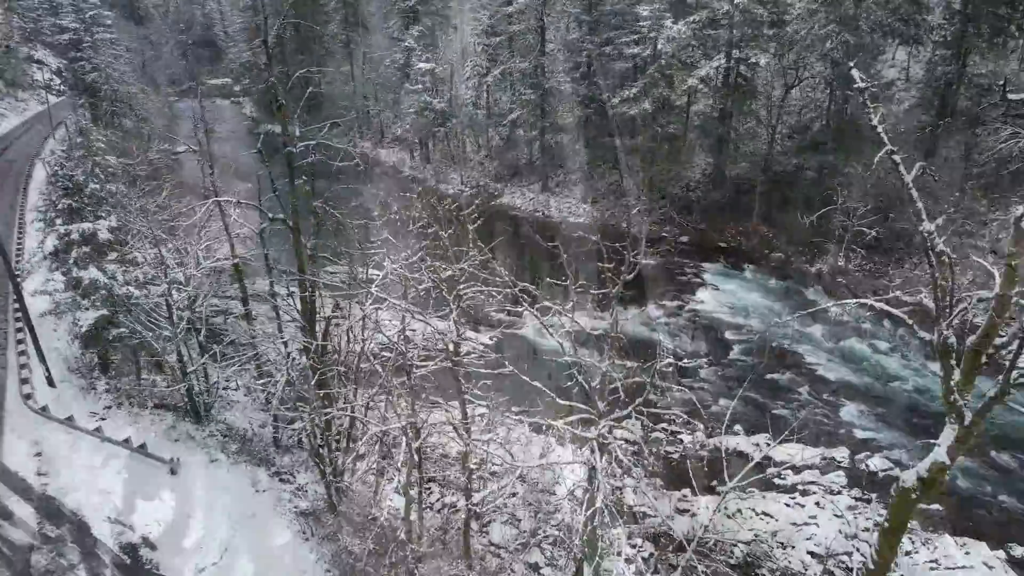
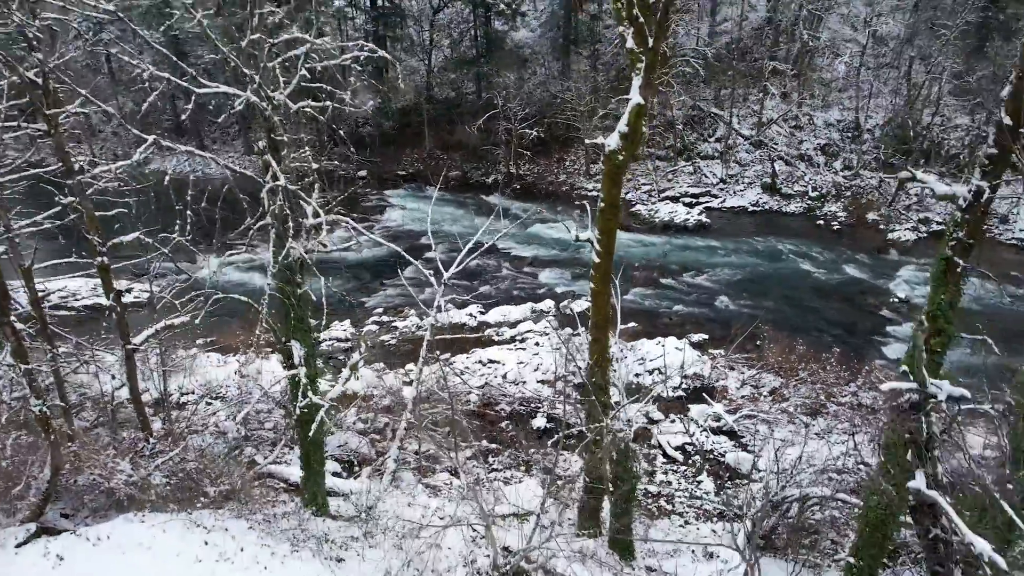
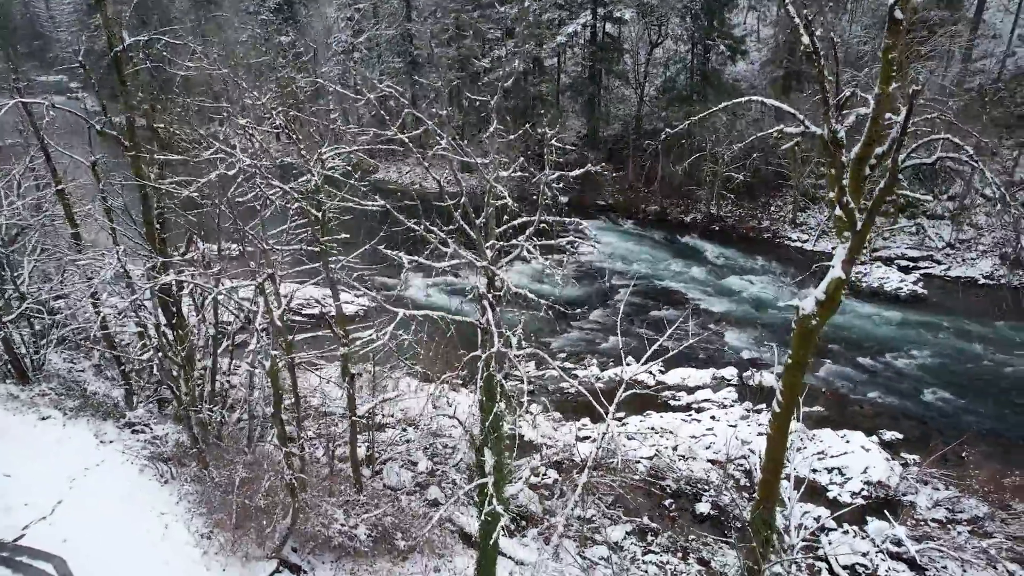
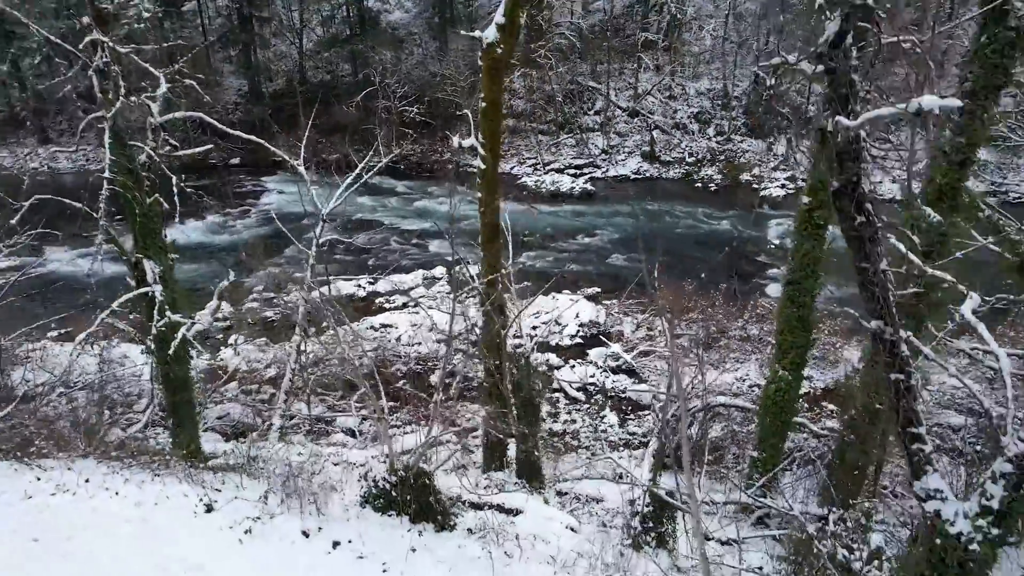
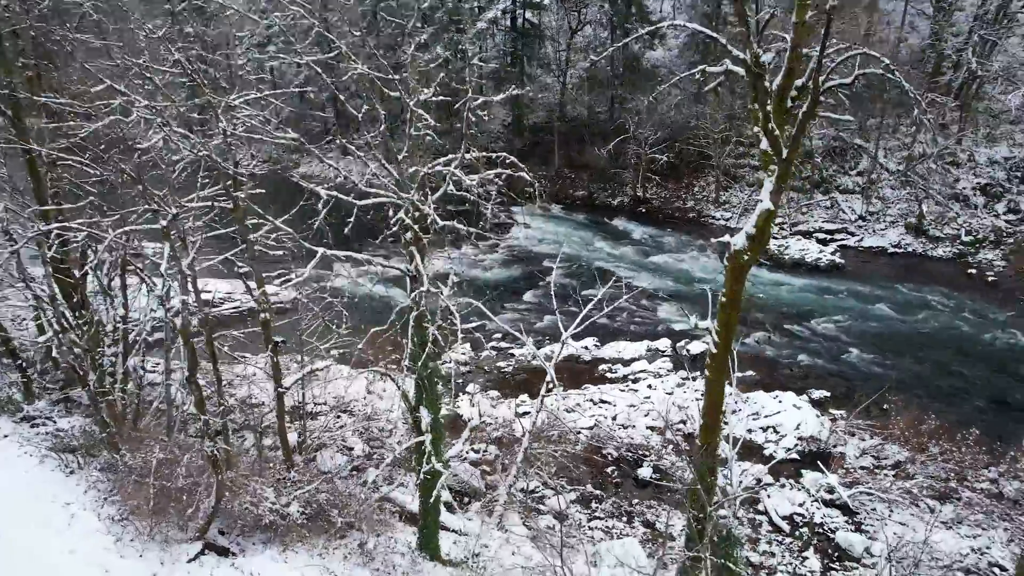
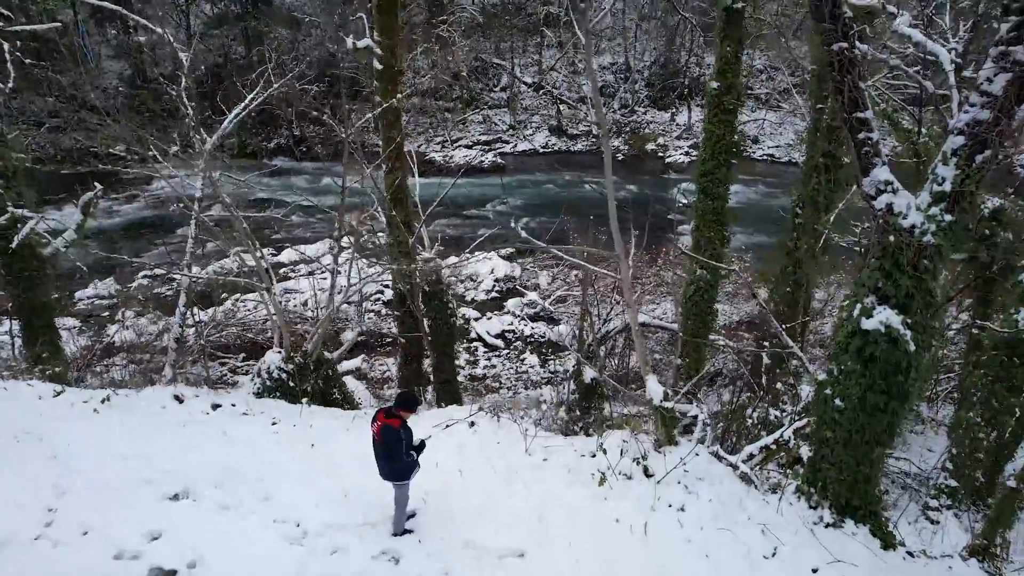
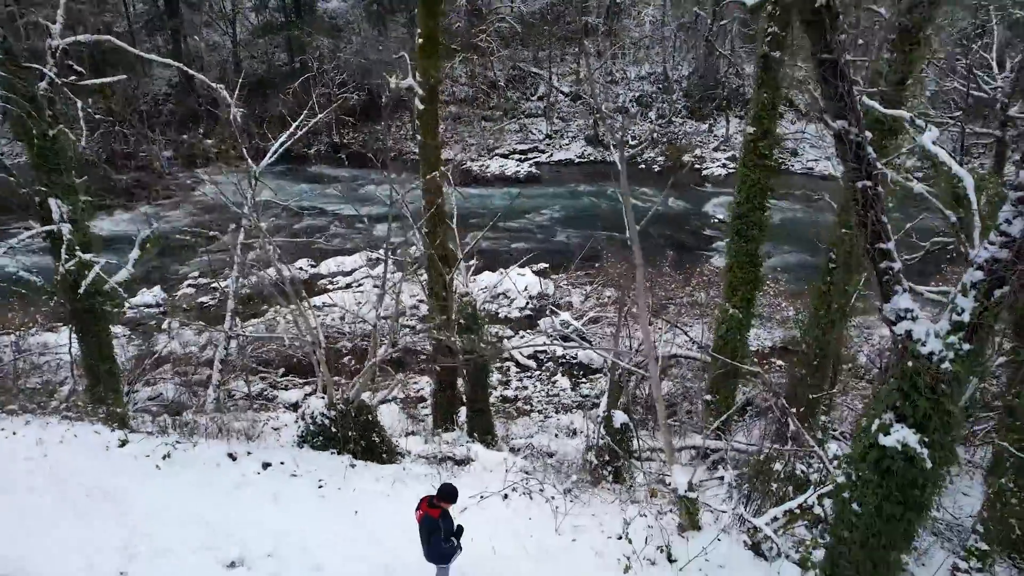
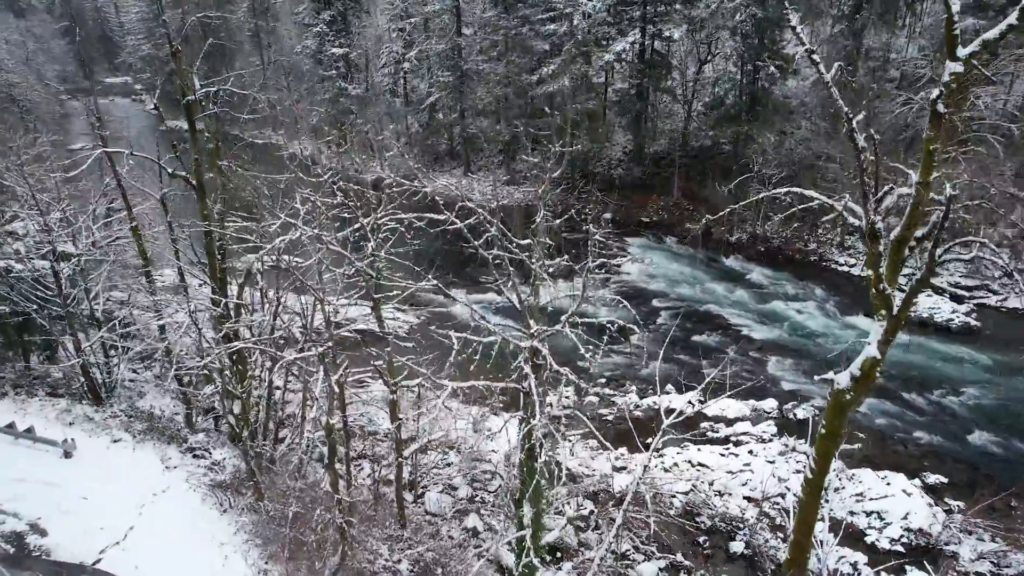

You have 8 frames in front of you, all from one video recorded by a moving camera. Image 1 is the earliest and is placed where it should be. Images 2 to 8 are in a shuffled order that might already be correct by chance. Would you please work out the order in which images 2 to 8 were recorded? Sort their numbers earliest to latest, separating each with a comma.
8, 3, 5, 2, 4, 7, 6
